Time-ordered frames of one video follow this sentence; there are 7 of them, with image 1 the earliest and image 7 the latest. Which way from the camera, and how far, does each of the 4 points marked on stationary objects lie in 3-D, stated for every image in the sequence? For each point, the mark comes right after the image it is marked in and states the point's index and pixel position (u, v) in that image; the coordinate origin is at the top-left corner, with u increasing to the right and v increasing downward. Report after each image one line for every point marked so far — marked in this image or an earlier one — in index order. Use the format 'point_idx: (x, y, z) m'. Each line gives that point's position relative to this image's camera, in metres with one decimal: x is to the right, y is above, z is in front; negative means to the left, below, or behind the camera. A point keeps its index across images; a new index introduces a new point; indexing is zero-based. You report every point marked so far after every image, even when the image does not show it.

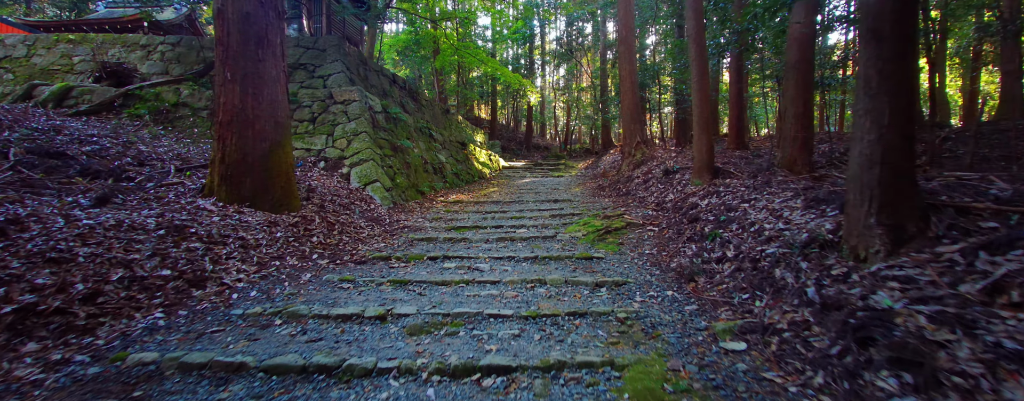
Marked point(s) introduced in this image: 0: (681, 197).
0: (+2.6, +0.1, +6.2) m
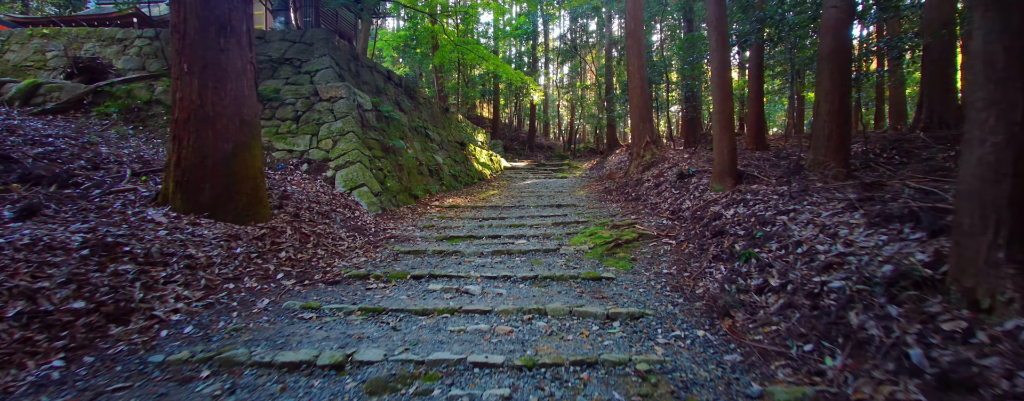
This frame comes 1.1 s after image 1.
0: (+2.6, -0.1, +5.5) m
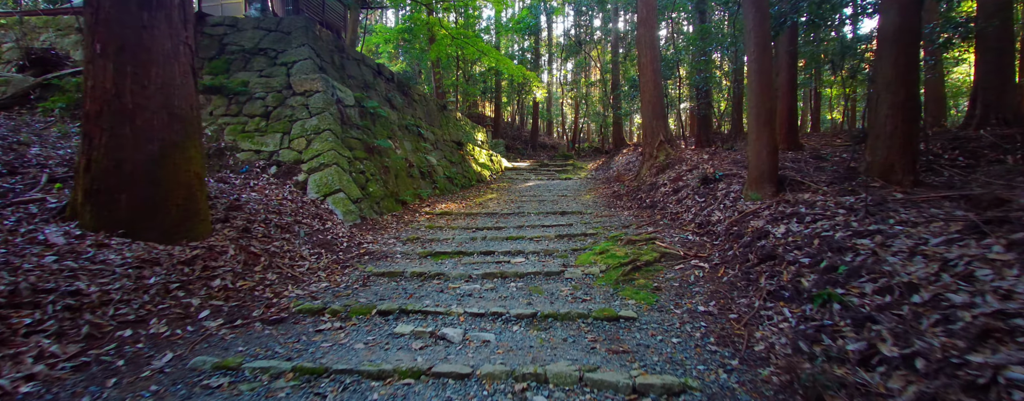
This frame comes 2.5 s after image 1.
0: (+2.5, -0.2, +4.5) m
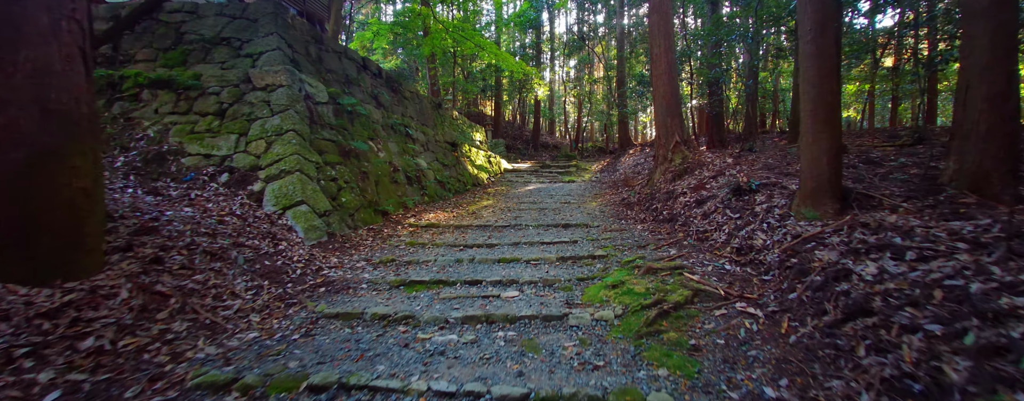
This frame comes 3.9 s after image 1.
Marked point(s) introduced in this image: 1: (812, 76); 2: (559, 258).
0: (+2.4, -0.4, +3.5) m
1: (+2.9, +1.2, +3.8) m
2: (+0.6, -0.7, +4.9) m
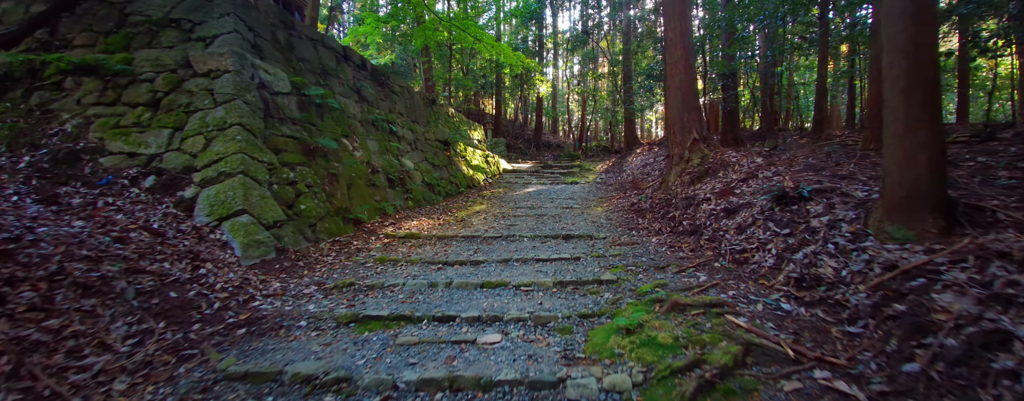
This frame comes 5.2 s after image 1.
0: (+2.3, -0.5, +2.5) m
1: (+2.7, +1.1, +2.8) m
2: (+0.4, -0.8, +3.9) m
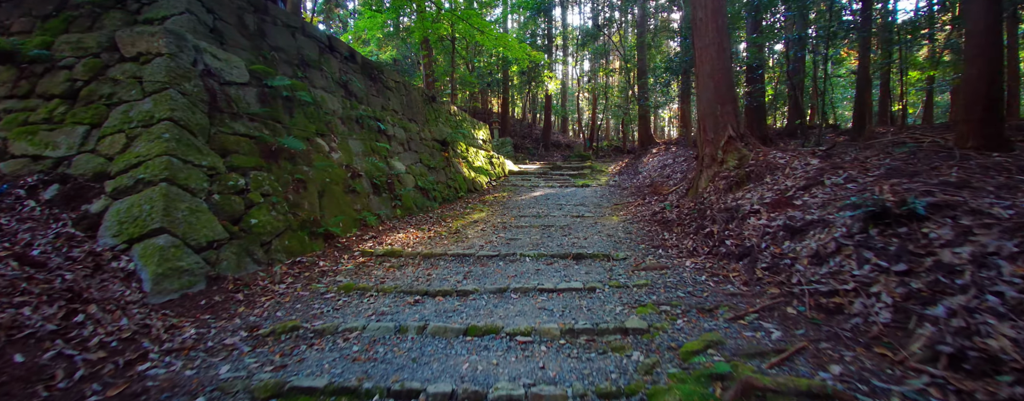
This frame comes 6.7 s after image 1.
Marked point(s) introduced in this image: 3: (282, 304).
0: (+2.2, -0.6, +1.4) m
1: (+2.6, +1.0, +1.7) m
2: (+0.4, -0.9, +2.9) m
3: (-2.1, -0.9, +3.6) m
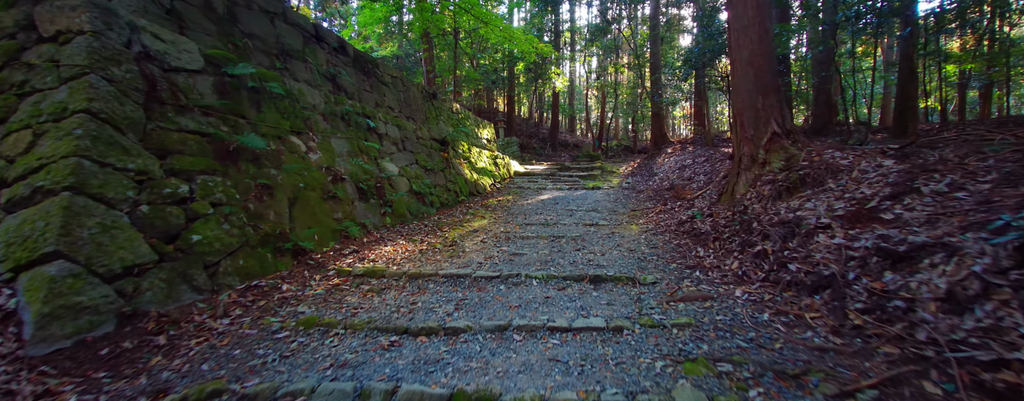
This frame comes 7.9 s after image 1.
0: (+2.2, -0.7, +0.5) m
1: (+2.6, +0.9, +0.8) m
2: (+0.4, -1.0, +2.0) m
3: (-2.1, -1.0, +2.8) m
